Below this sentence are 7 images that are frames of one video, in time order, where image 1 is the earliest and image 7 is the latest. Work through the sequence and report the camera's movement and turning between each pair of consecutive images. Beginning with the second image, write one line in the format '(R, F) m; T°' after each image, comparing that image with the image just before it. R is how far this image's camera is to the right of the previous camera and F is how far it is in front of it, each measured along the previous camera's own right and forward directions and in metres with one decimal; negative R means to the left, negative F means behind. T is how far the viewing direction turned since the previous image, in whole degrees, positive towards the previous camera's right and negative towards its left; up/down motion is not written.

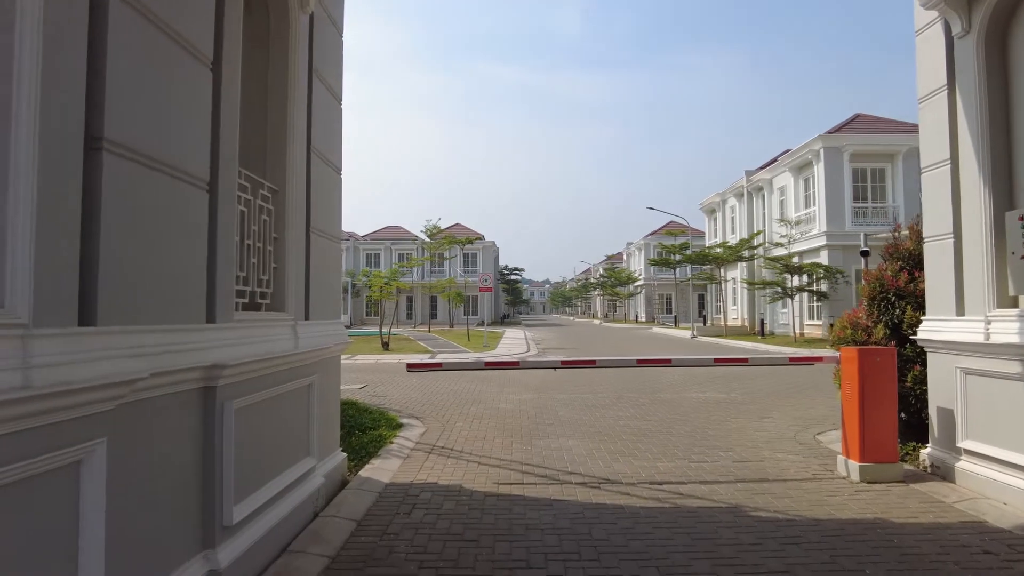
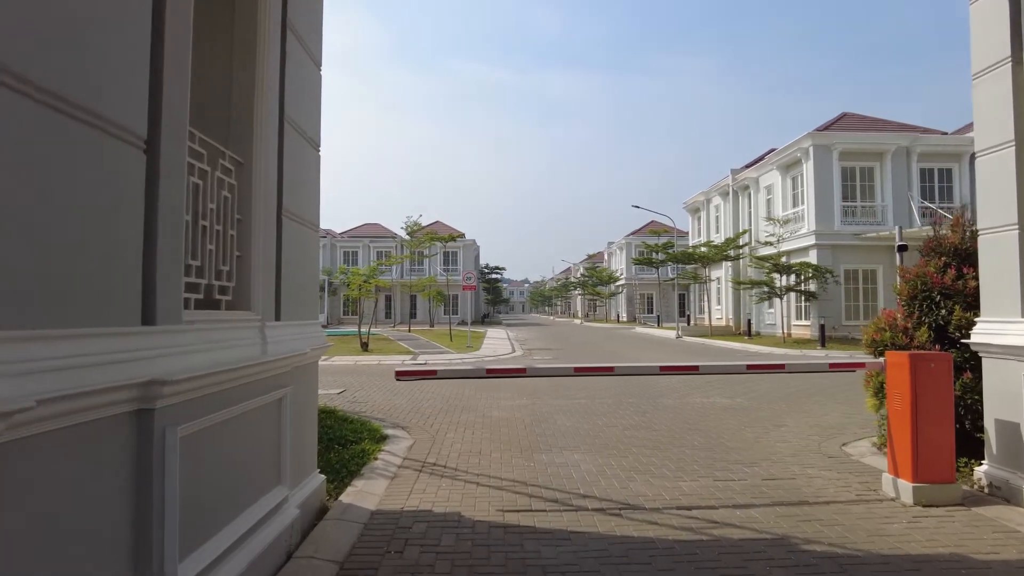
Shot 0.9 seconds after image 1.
(-0.2, +0.8) m; +2°
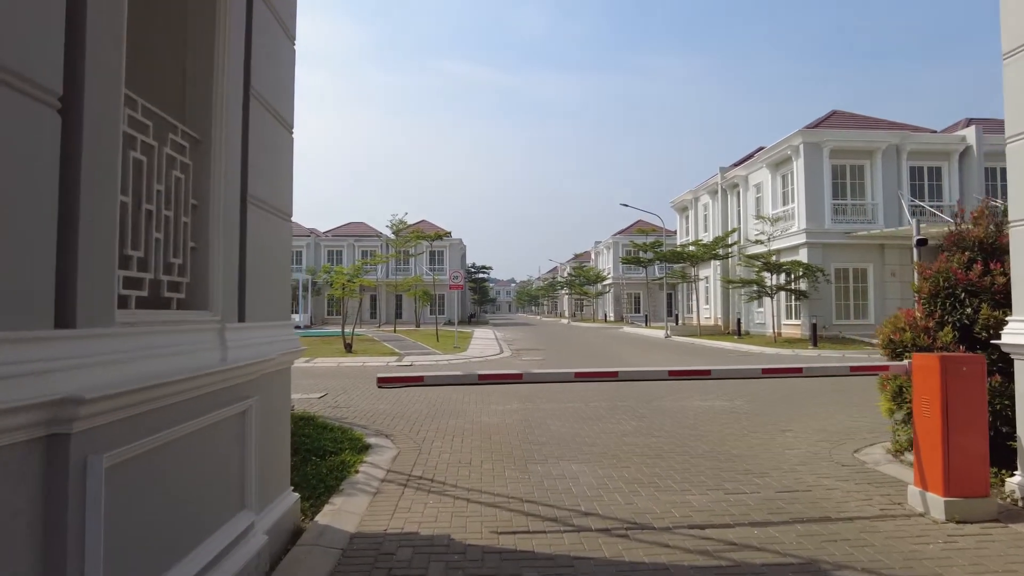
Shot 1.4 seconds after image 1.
(-0.1, +0.5) m; +1°
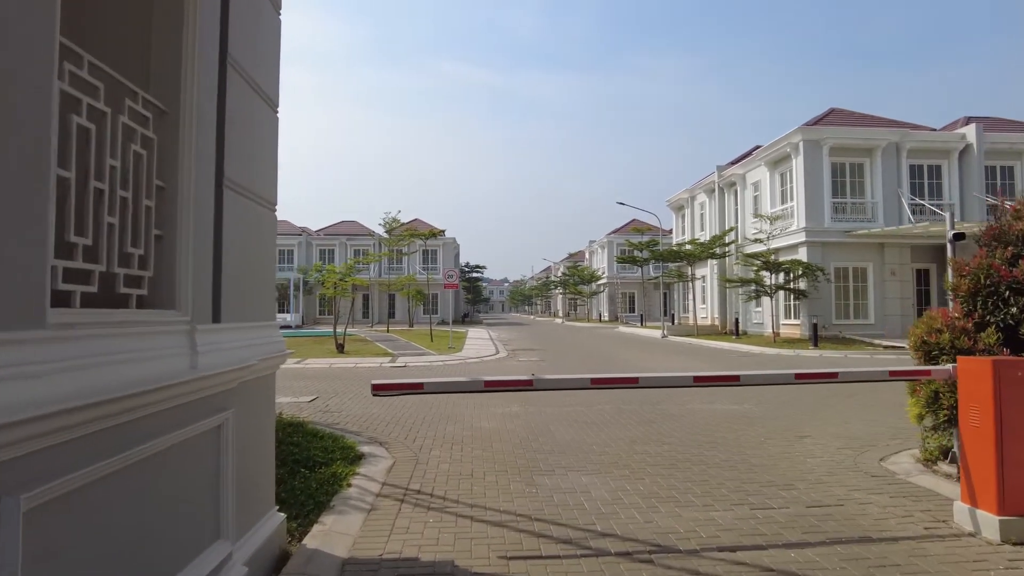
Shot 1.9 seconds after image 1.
(-0.1, +0.5) m; +1°
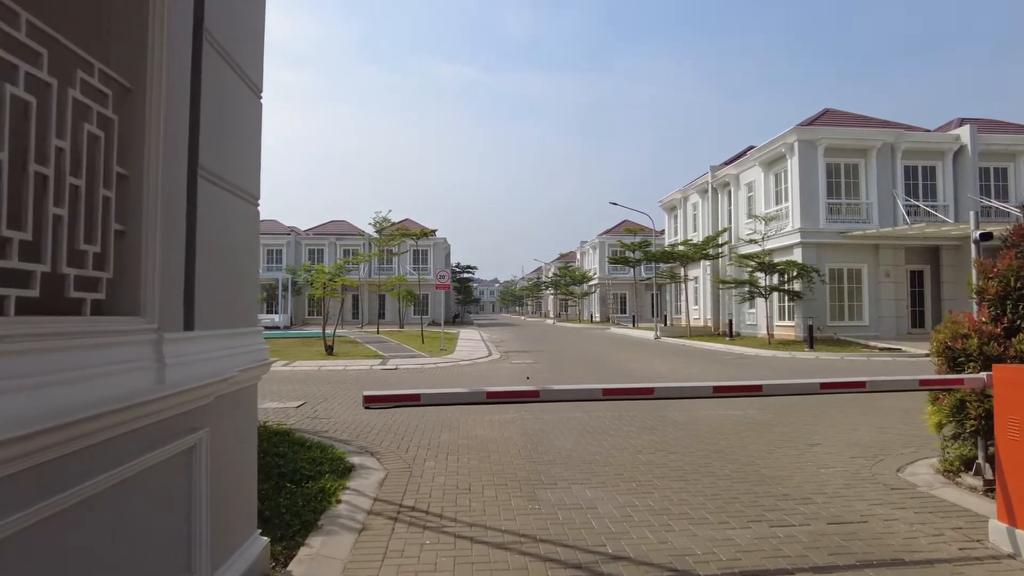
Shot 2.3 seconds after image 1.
(-0.1, +0.4) m; +1°
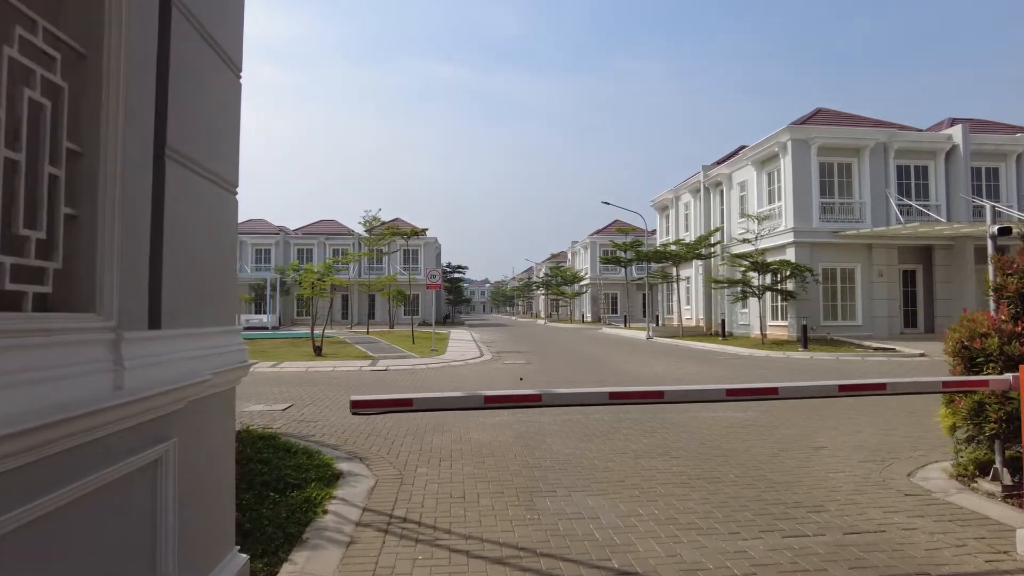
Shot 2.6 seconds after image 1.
(-0.1, +0.3) m; +1°
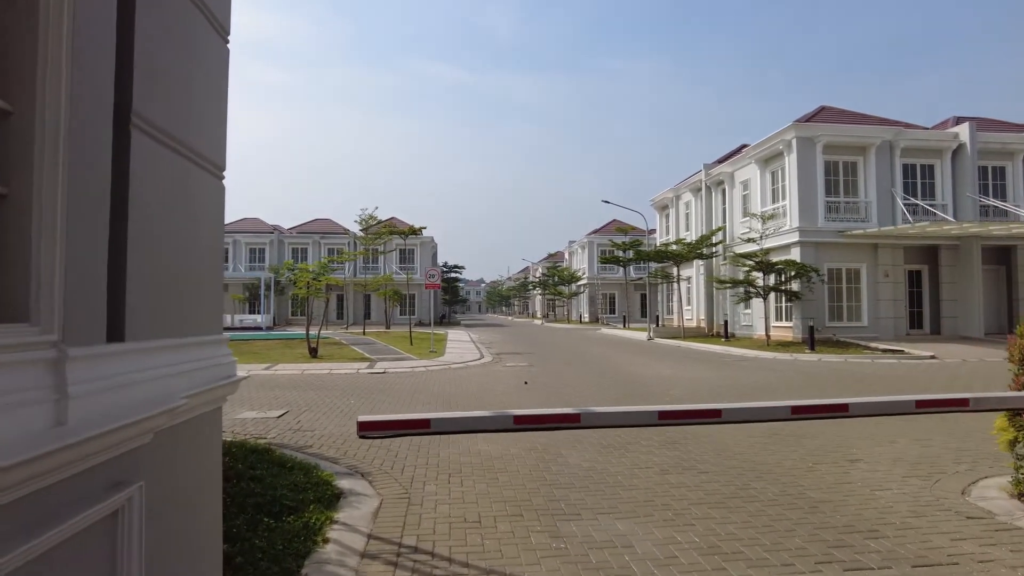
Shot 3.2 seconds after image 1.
(-0.2, +0.5) m; 0°
